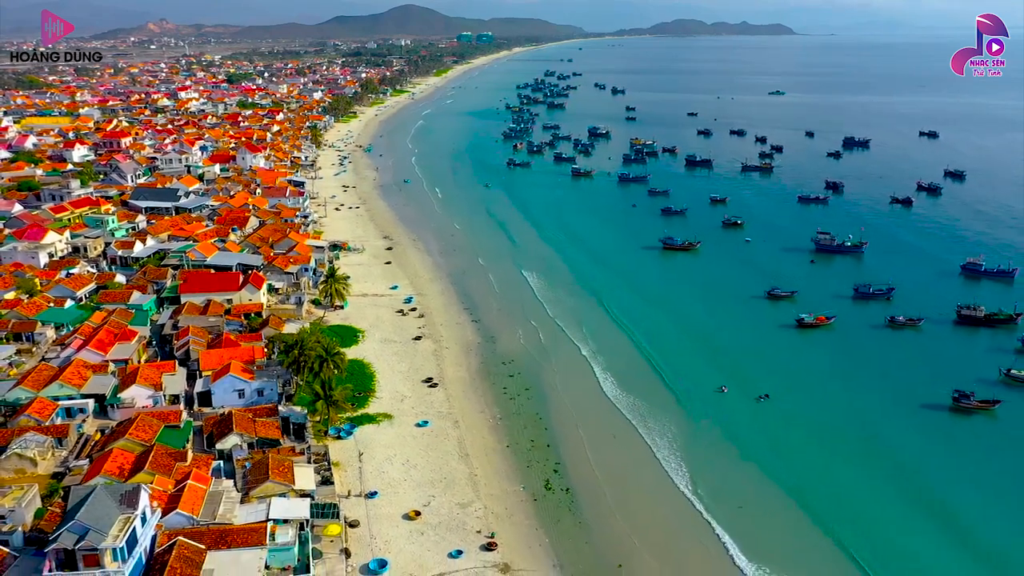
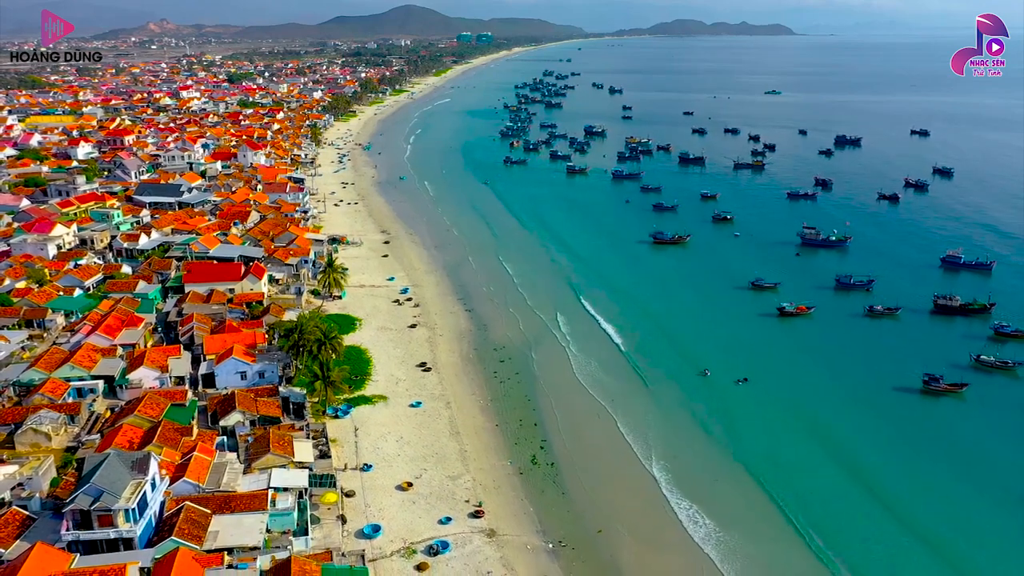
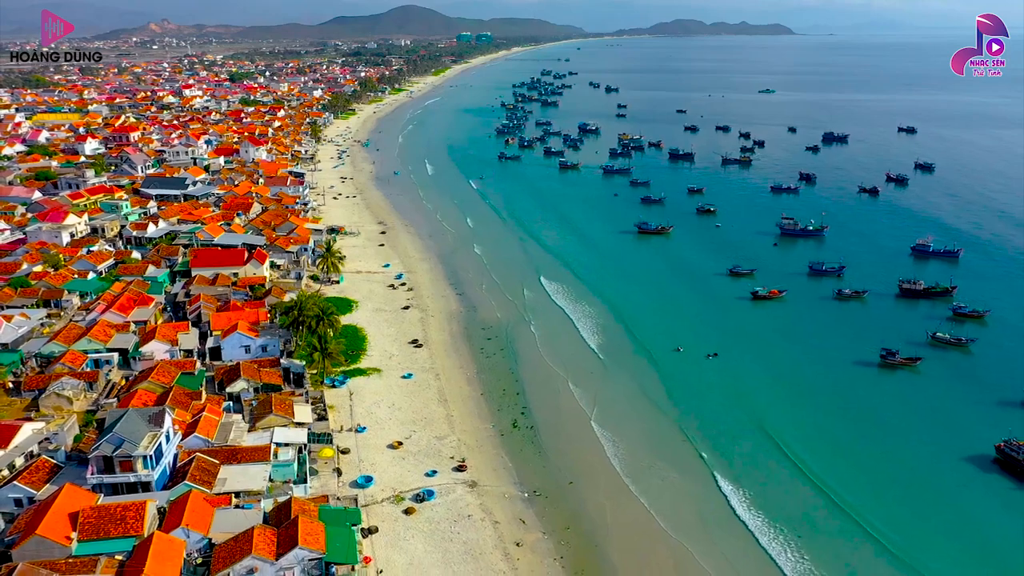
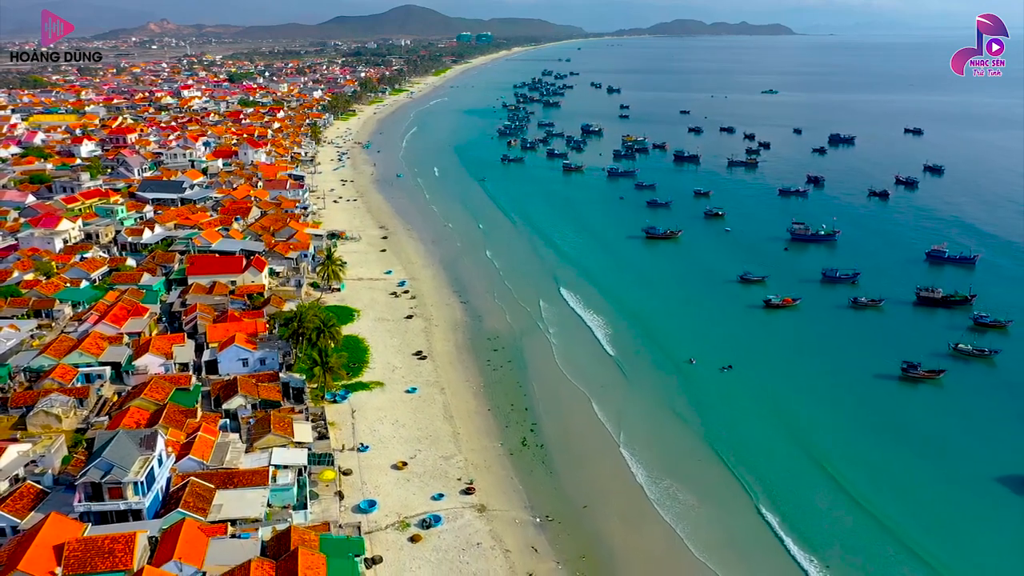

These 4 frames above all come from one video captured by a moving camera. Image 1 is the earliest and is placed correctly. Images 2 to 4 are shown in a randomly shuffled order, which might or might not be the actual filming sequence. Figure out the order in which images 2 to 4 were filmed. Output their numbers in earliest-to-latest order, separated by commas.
2, 4, 3
